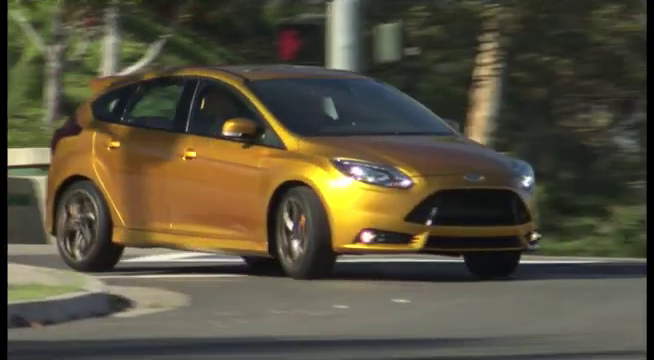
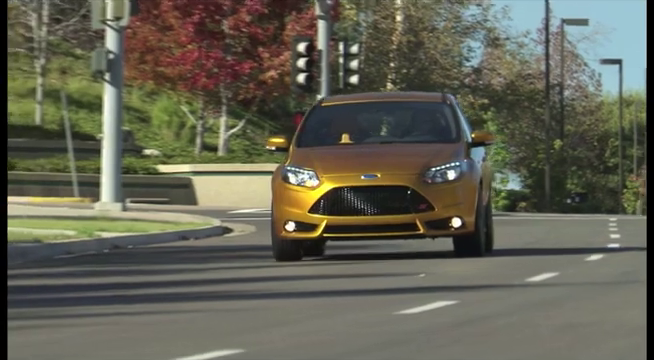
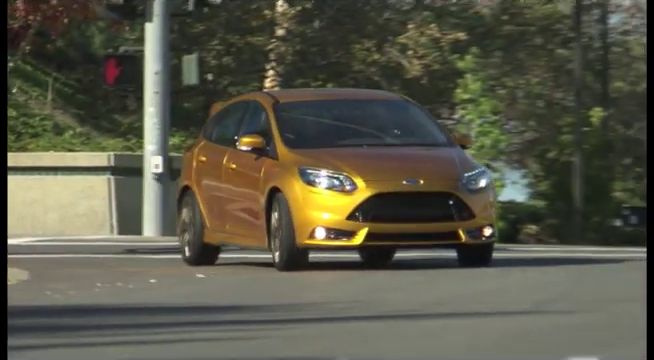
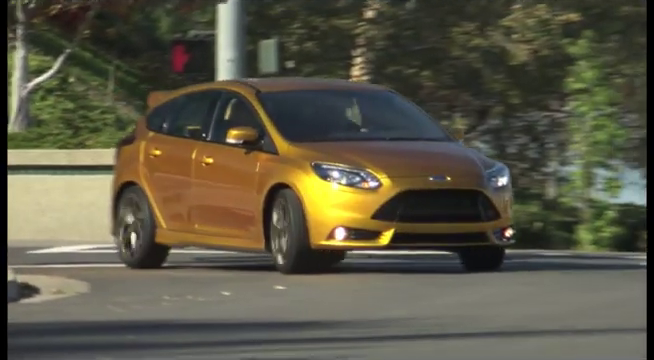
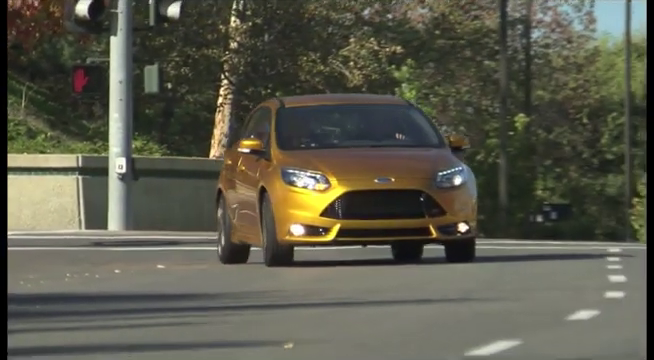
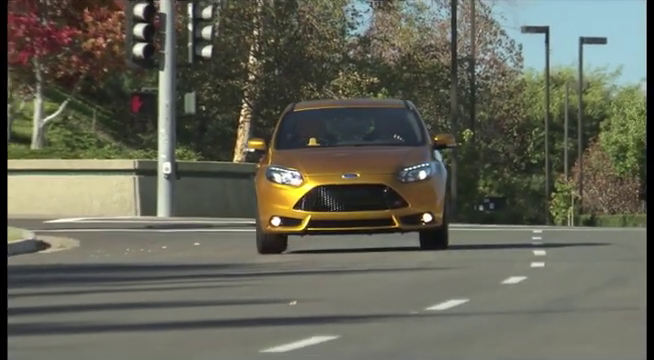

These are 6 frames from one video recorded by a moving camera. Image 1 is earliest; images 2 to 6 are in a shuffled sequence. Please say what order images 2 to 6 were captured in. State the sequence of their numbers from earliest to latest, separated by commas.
4, 3, 5, 6, 2
